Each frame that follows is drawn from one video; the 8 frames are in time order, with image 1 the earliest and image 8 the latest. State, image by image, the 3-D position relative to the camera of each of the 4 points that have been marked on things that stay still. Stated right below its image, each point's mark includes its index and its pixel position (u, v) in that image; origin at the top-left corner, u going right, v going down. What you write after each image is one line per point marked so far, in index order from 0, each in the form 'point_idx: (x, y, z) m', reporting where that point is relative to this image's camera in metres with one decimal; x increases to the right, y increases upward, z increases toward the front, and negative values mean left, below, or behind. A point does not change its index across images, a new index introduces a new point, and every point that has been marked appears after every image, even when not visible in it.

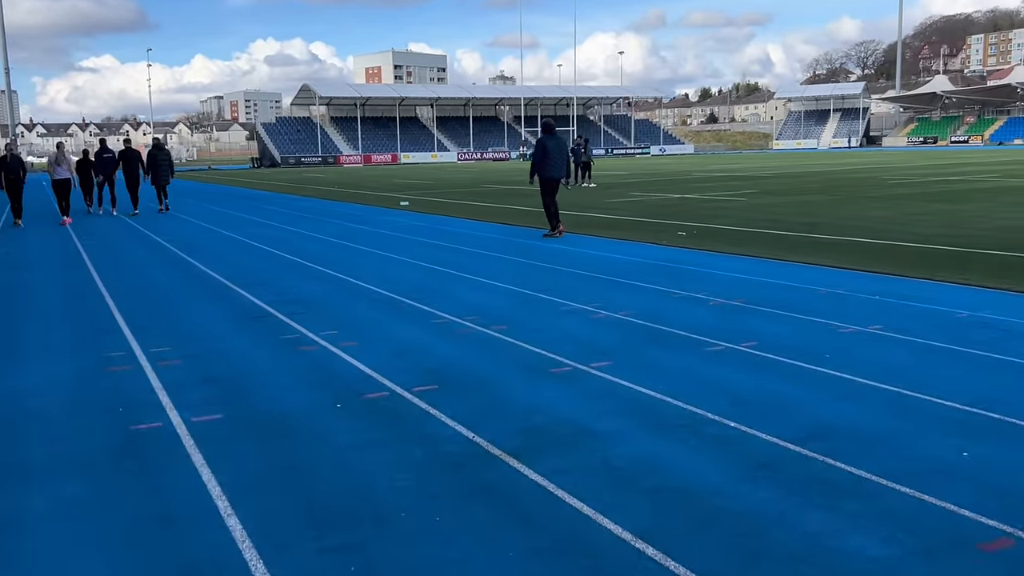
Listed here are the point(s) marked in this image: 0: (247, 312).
0: (-2.2, -0.2, +7.6) m
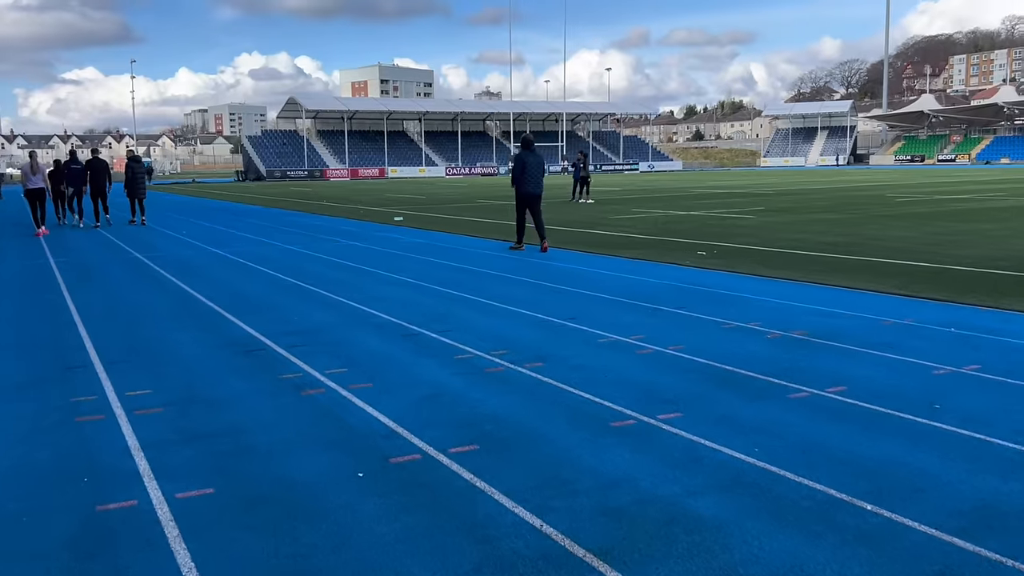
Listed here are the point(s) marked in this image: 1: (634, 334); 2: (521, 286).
0: (-2.0, -0.4, +6.6) m
1: (+0.9, -0.3, +6.9) m
2: (+0.2, 0.0, +9.5) m
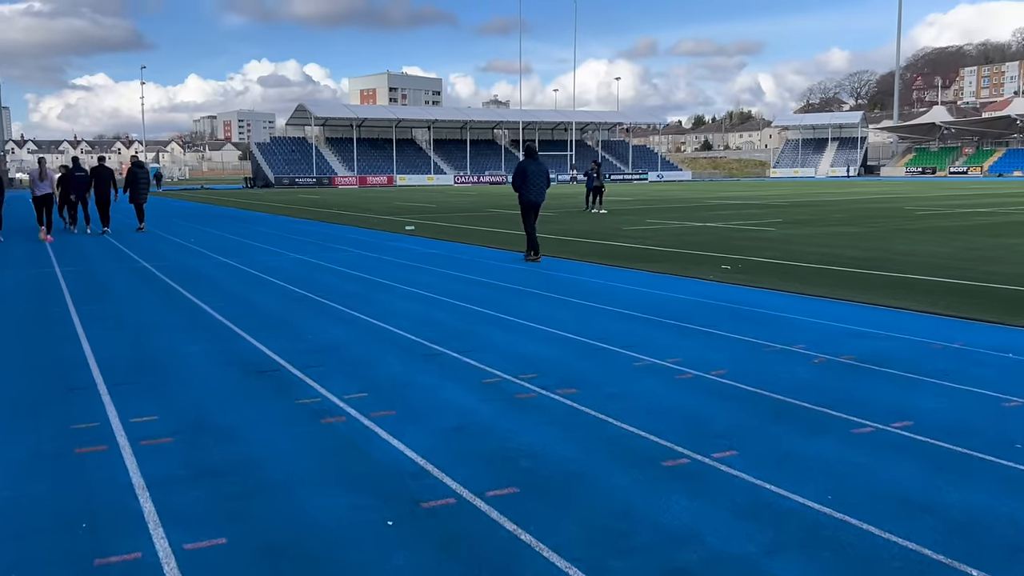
0: (-1.8, -0.5, +6.2) m
1: (+1.1, -0.5, +6.4) m
2: (+0.4, -0.2, +9.1) m
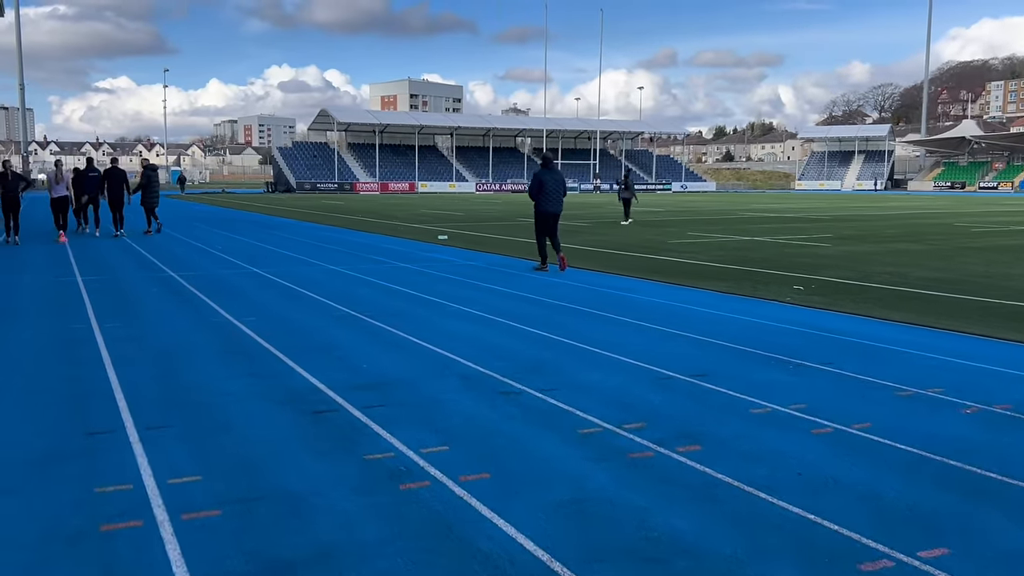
0: (-1.2, -0.7, +5.3) m
1: (+1.7, -0.7, +5.5) m
2: (+1.0, -0.4, +8.2) m
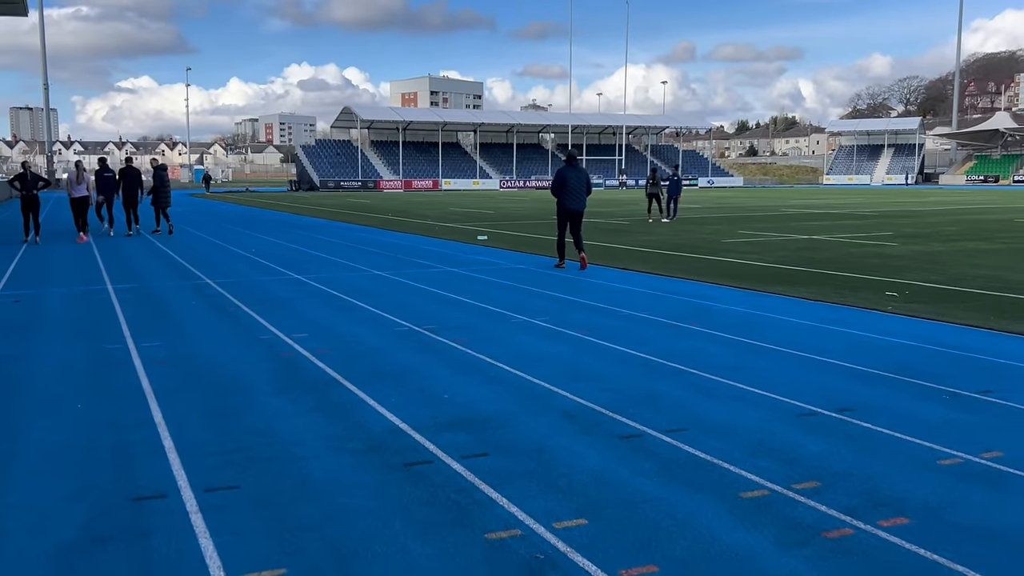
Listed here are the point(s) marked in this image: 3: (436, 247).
0: (-0.6, -0.8, +4.4) m
1: (+2.3, -0.8, +4.5) m
2: (+1.7, -0.5, +7.2) m
3: (-1.5, +0.8, +18.2) m
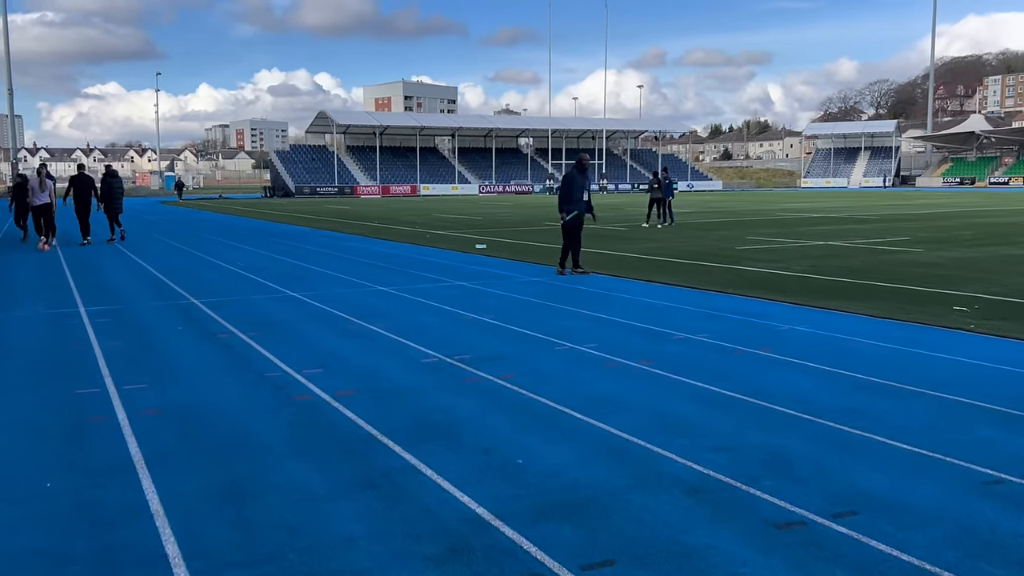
0: (-0.1, -1.0, +3.2) m
1: (+2.8, -0.9, +3.4) m
2: (+2.1, -0.6, +6.0) m
3: (-1.4, +0.6, +17.0) m
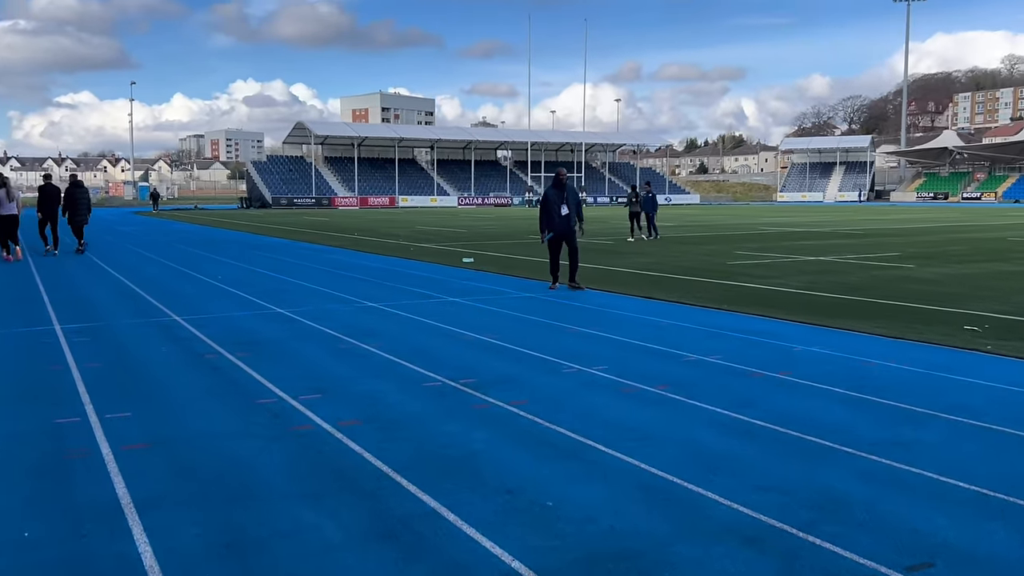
0: (+0.1, -1.1, +2.8) m
1: (+3.0, -1.0, +3.1) m
2: (+2.2, -0.8, +5.7) m
3: (-1.6, +0.3, +16.5) m
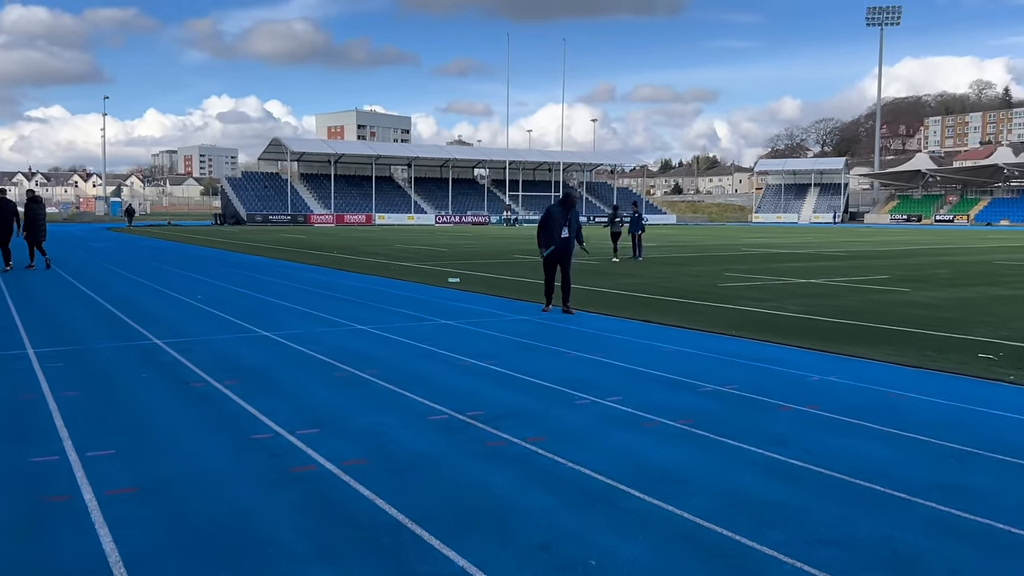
0: (+0.3, -1.2, +2.4) m
1: (+3.1, -1.2, +2.7) m
2: (+2.3, -0.9, +5.3) m
3: (-1.8, -0.1, +16.1) m
